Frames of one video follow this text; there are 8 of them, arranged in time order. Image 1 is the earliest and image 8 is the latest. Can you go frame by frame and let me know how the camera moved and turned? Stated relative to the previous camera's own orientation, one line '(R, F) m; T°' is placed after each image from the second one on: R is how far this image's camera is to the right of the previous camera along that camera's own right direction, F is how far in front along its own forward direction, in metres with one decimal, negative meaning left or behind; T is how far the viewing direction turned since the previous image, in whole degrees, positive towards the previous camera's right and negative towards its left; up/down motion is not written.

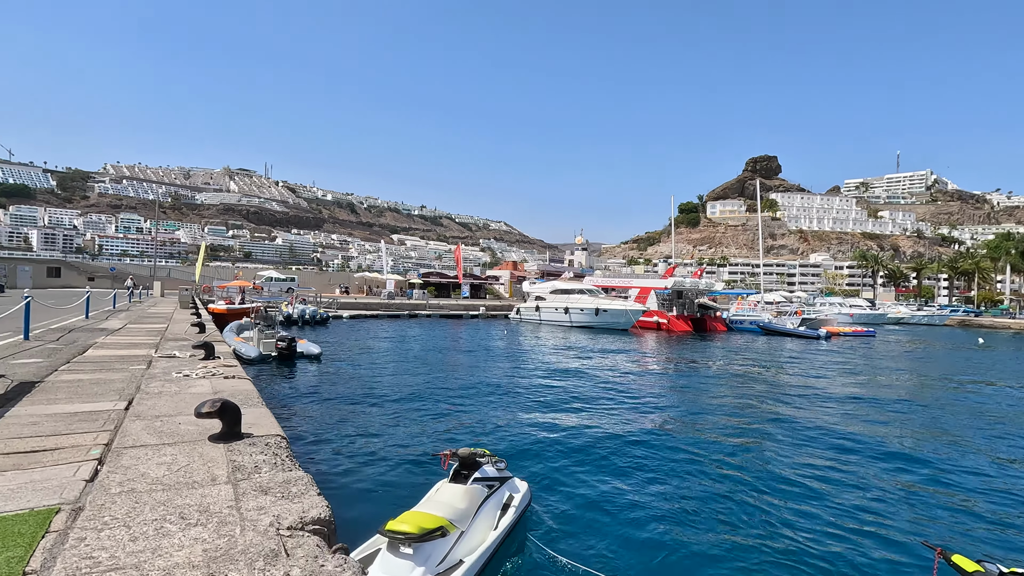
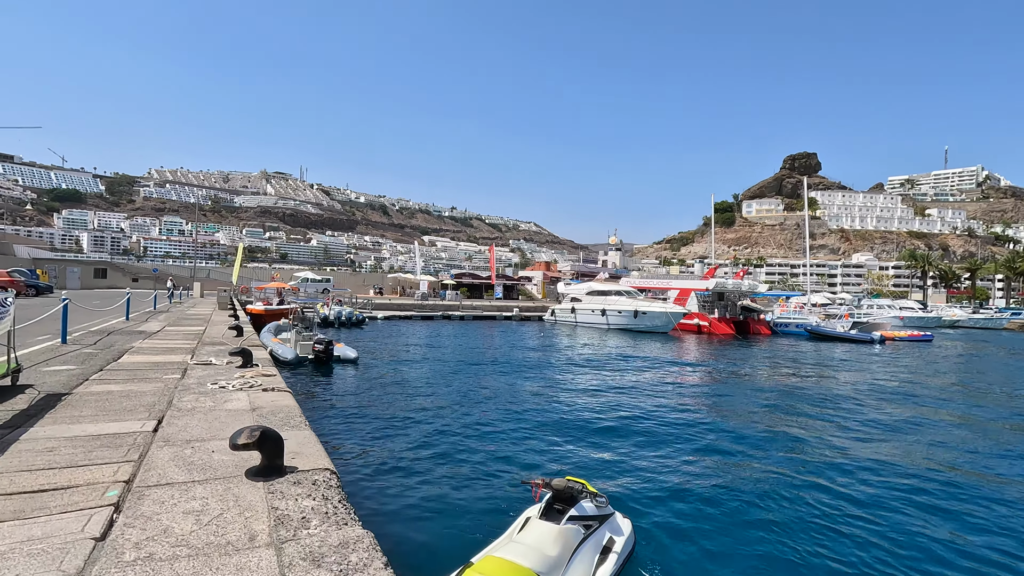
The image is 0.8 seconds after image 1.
(-0.4, +0.7) m; -3°
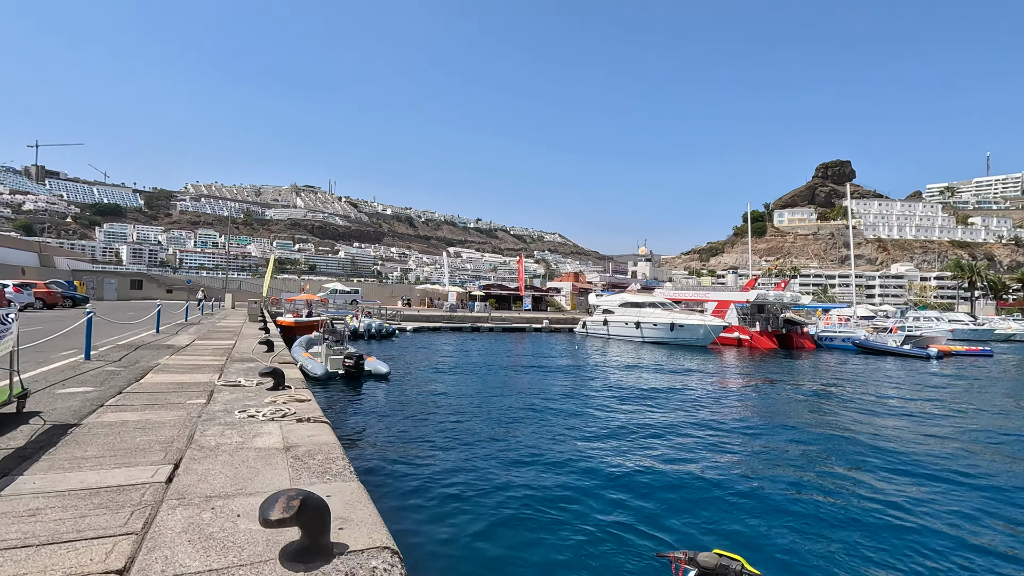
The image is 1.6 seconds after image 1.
(-0.5, +0.9) m; -3°
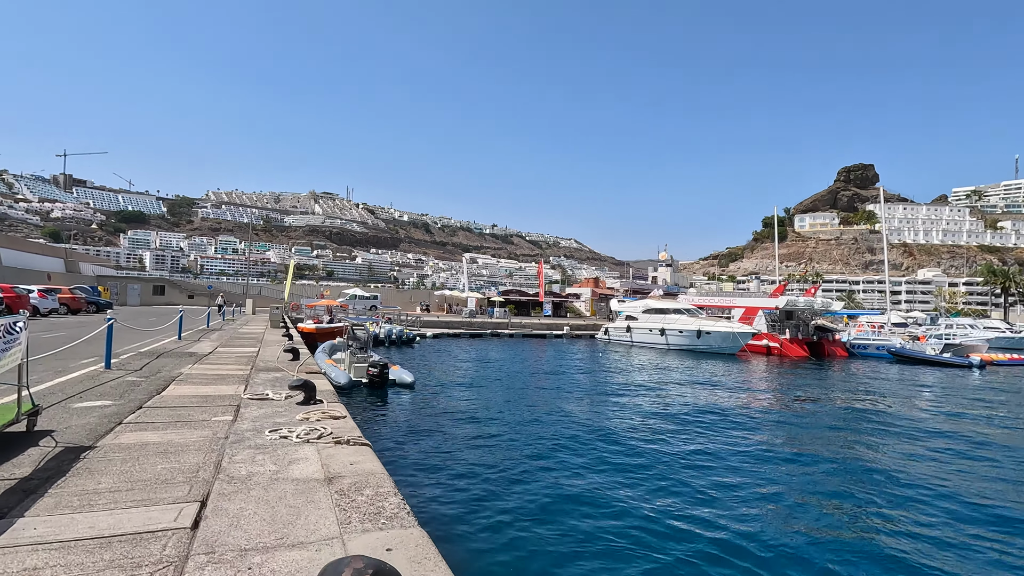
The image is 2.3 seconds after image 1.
(-0.4, +0.6) m; -2°
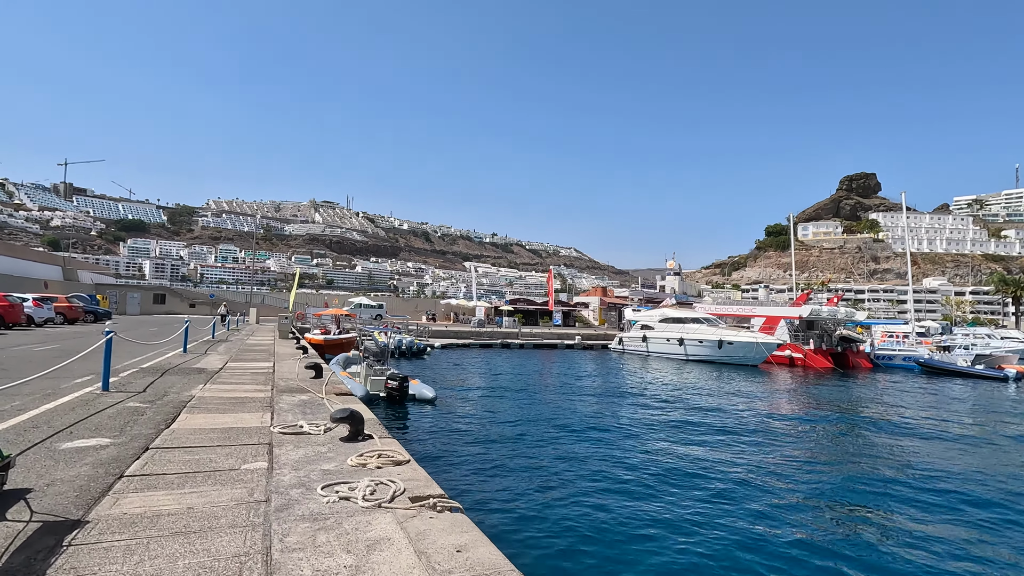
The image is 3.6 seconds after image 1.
(-0.9, +1.2) m; 0°
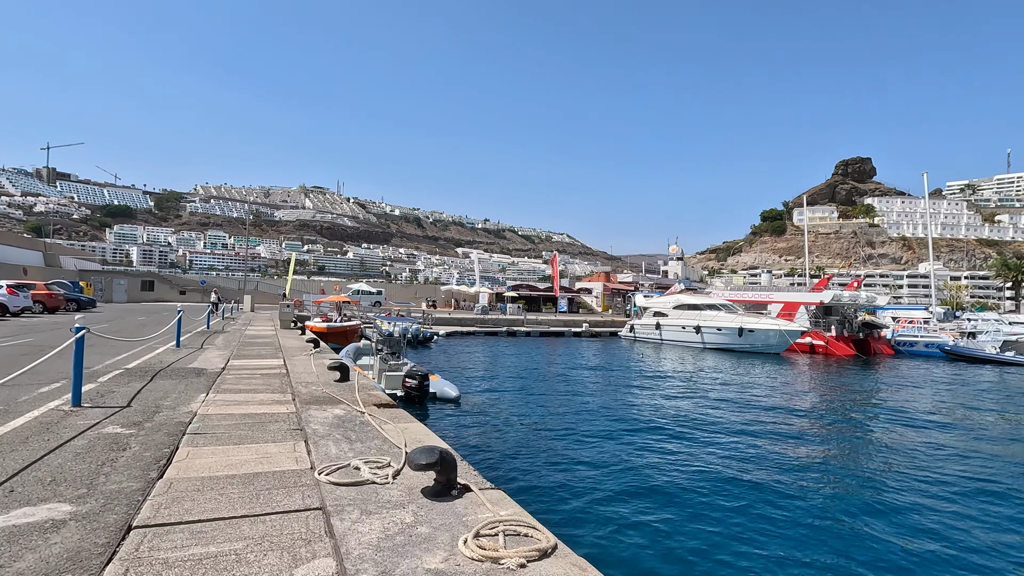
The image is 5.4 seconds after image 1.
(-1.1, +1.7) m; +1°
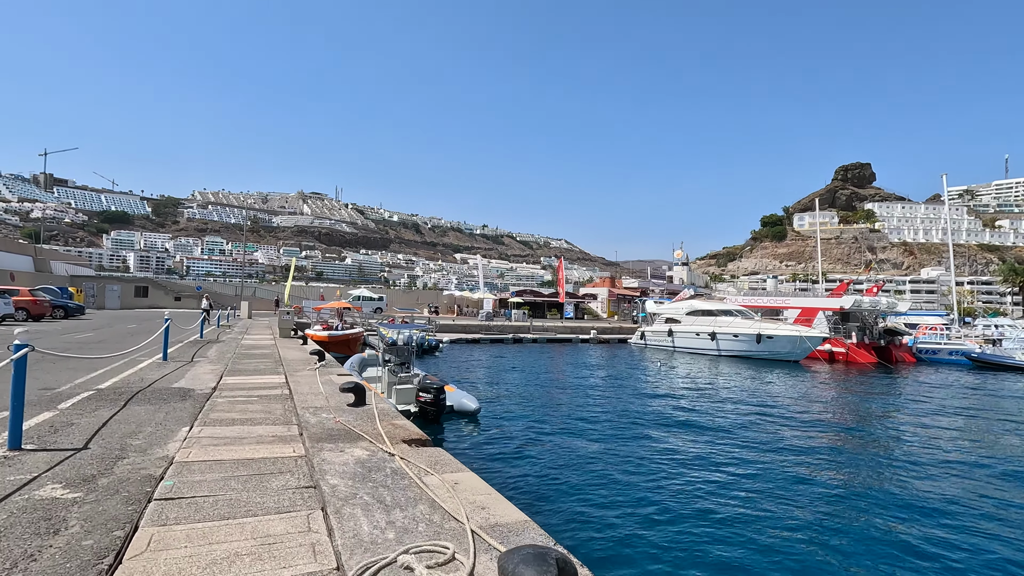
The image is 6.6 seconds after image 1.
(-0.6, +1.3) m; 0°
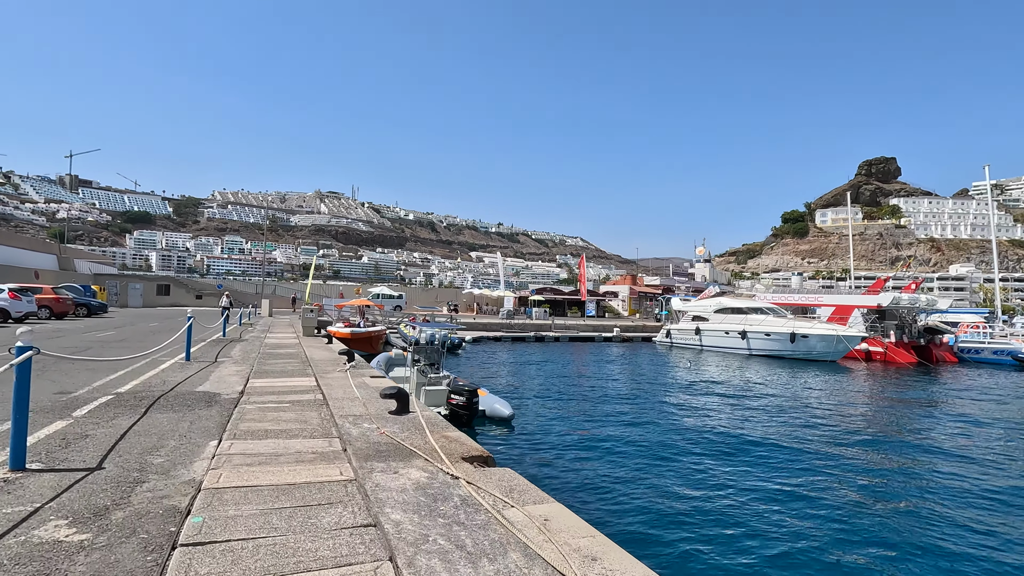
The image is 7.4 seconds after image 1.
(-0.5, +0.7) m; -2°
